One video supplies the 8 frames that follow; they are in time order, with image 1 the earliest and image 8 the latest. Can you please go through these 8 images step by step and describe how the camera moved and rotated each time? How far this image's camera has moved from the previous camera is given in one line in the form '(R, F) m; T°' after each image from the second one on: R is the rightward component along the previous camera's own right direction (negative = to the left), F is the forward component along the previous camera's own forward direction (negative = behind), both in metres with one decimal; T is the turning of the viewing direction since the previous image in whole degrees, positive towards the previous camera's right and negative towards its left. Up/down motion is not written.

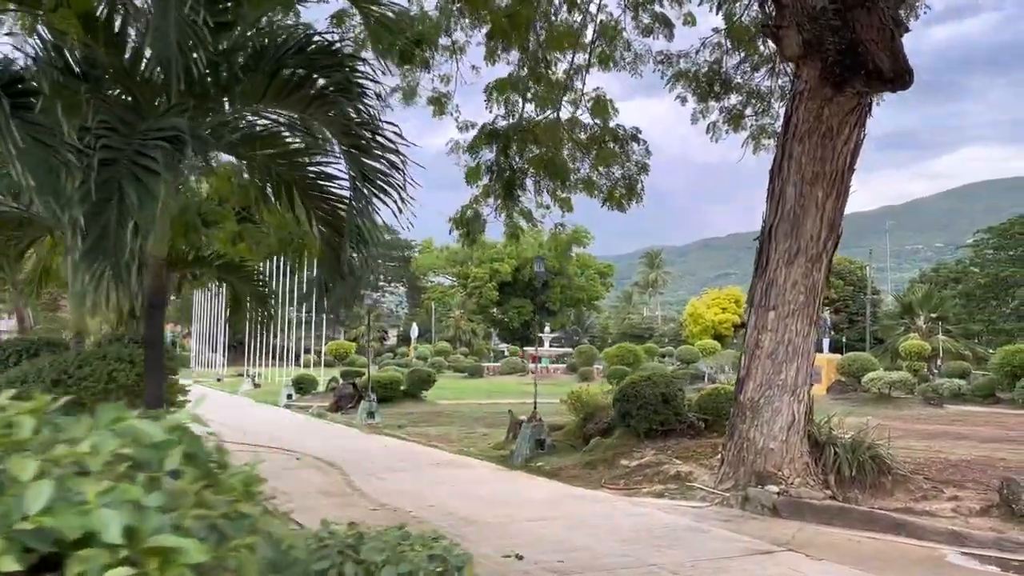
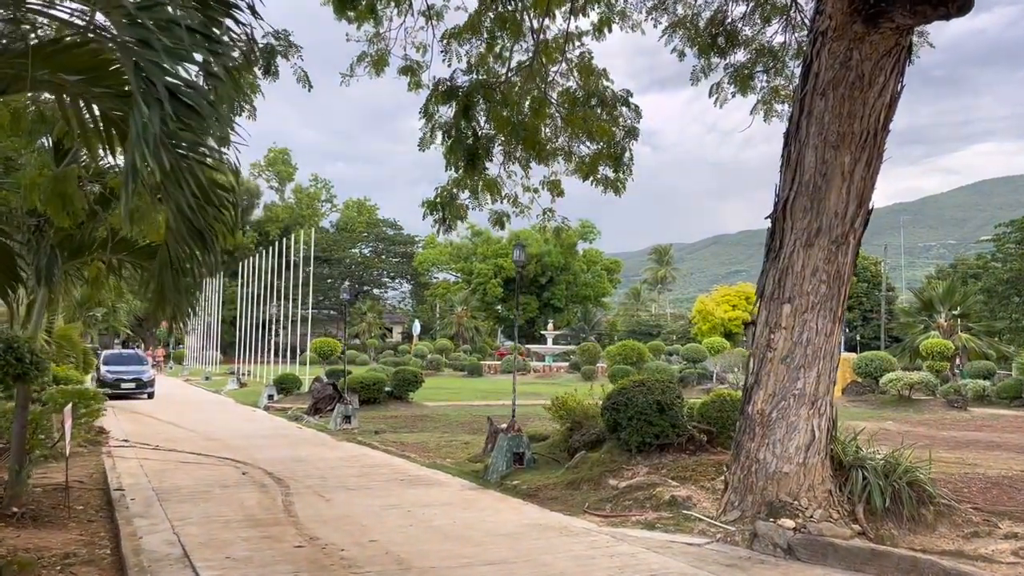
(+0.4, +1.3) m; -1°
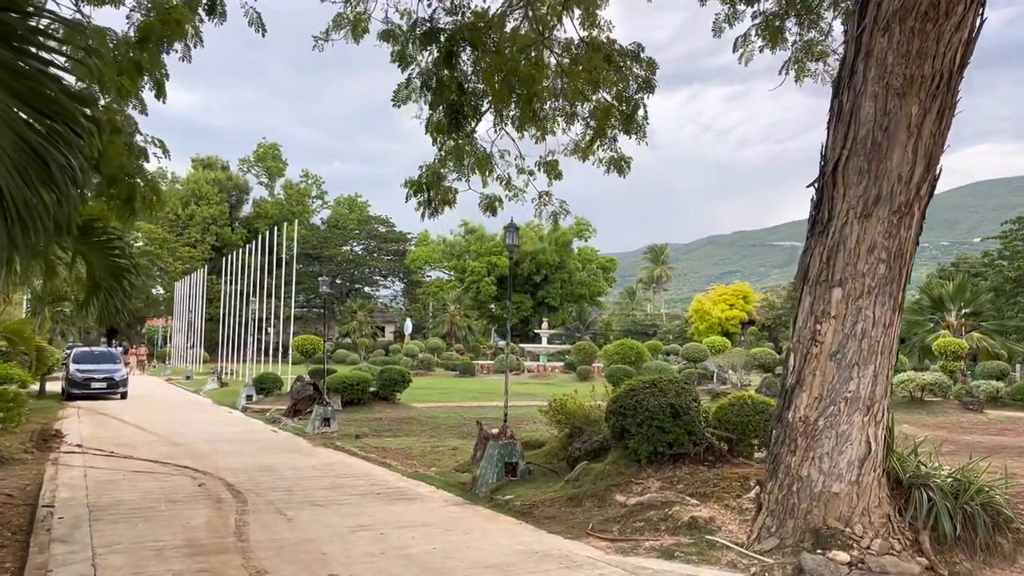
(0.0, +1.0) m; 0°
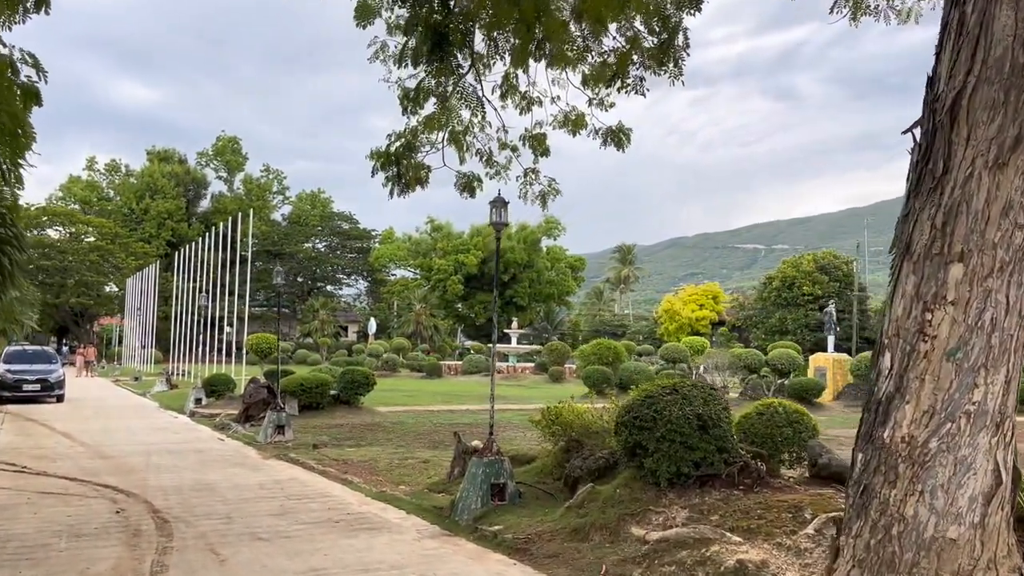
(-0.2, +1.3) m; +2°
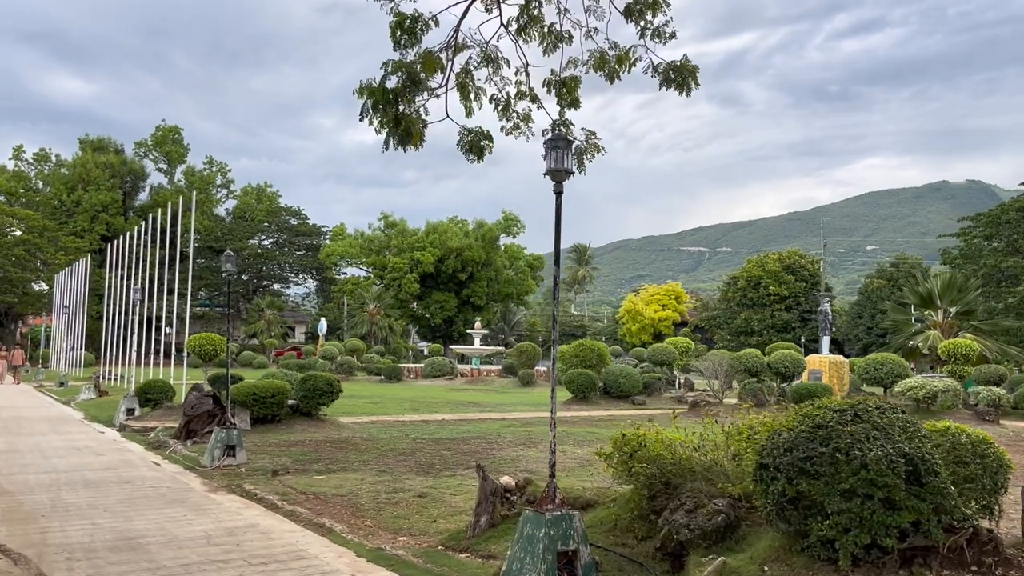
(-0.7, +2.1) m; +4°
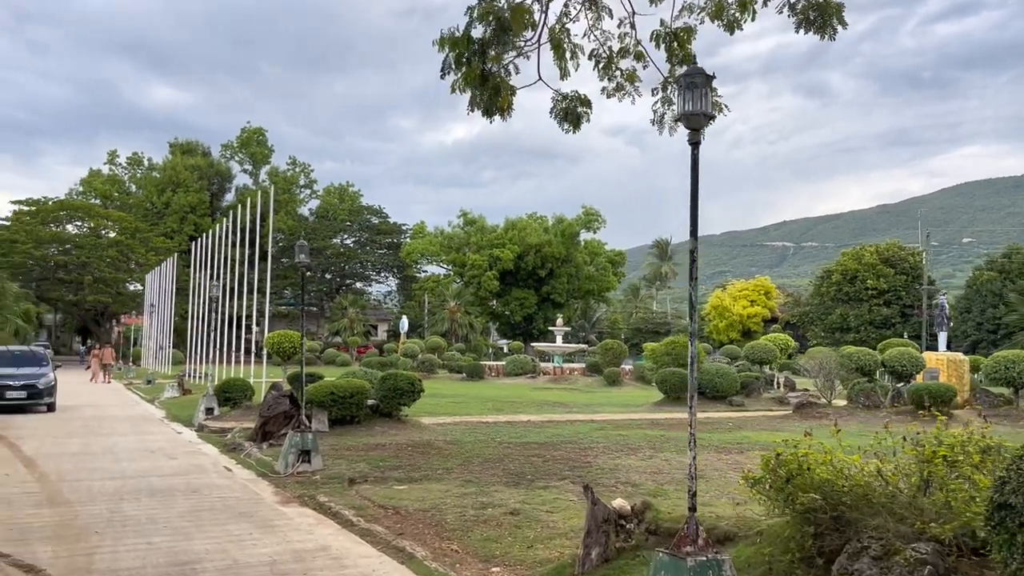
(-0.2, +1.0) m; -5°
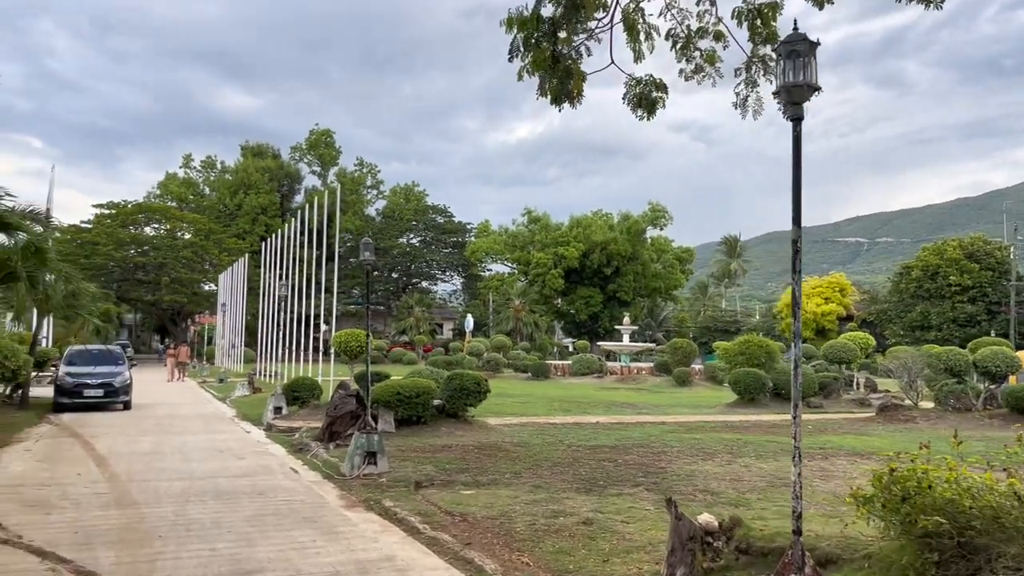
(-0.1, +0.3) m; -4°
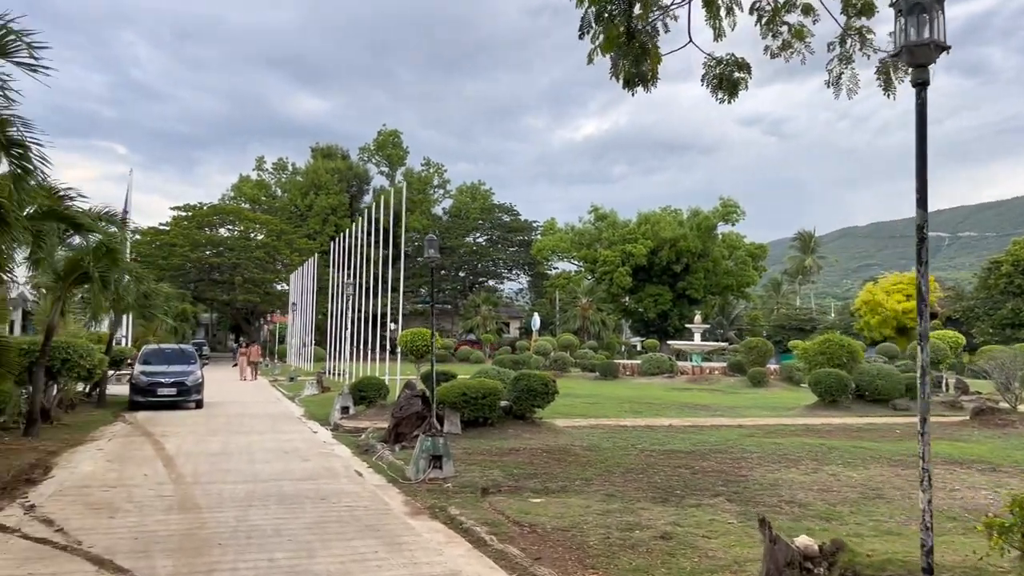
(0.0, +0.4) m; -5°
